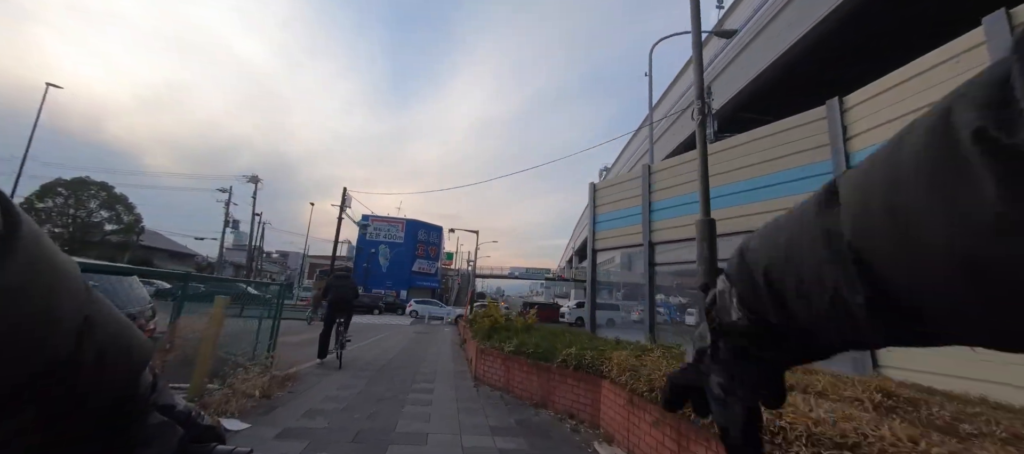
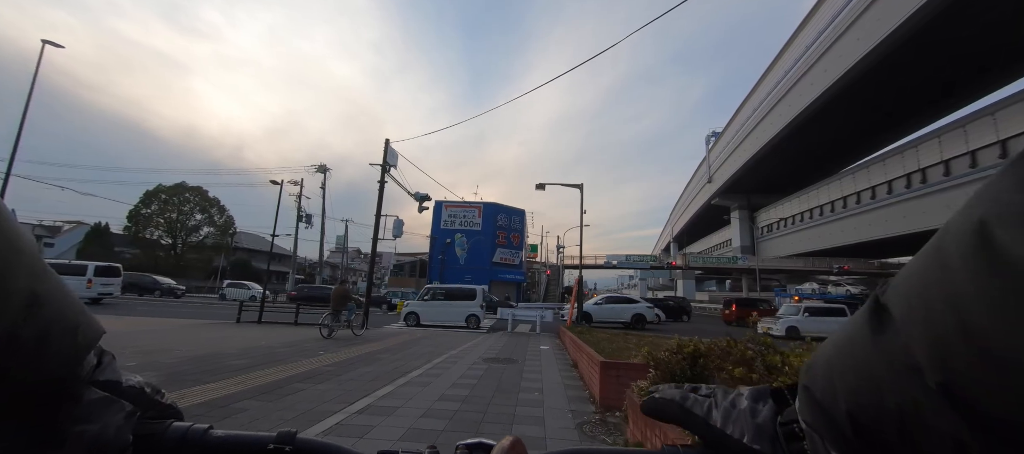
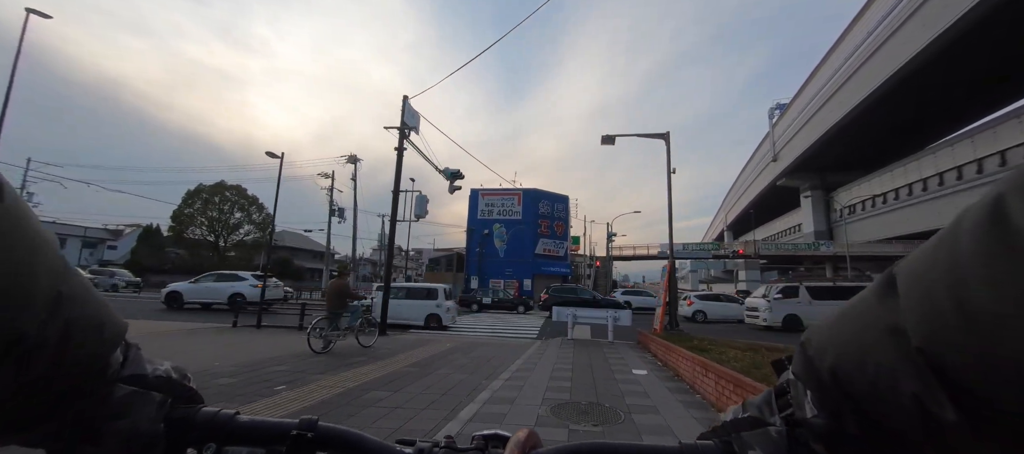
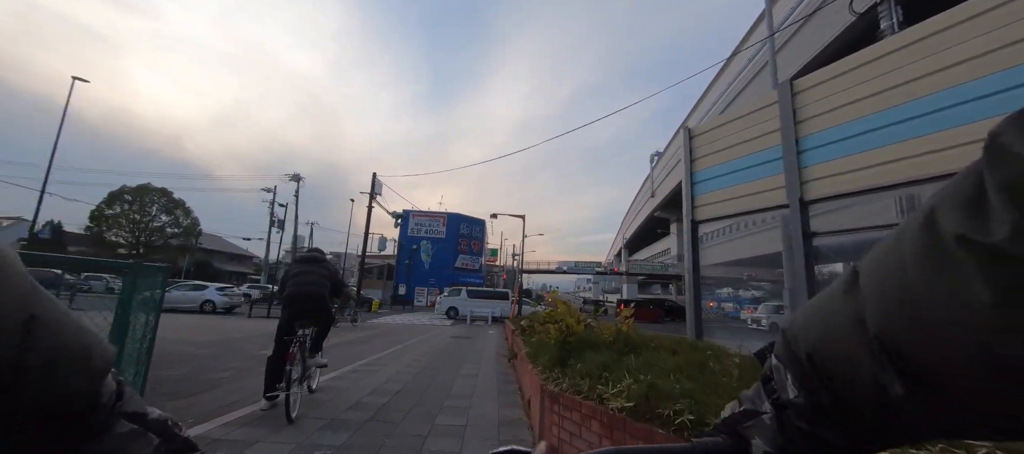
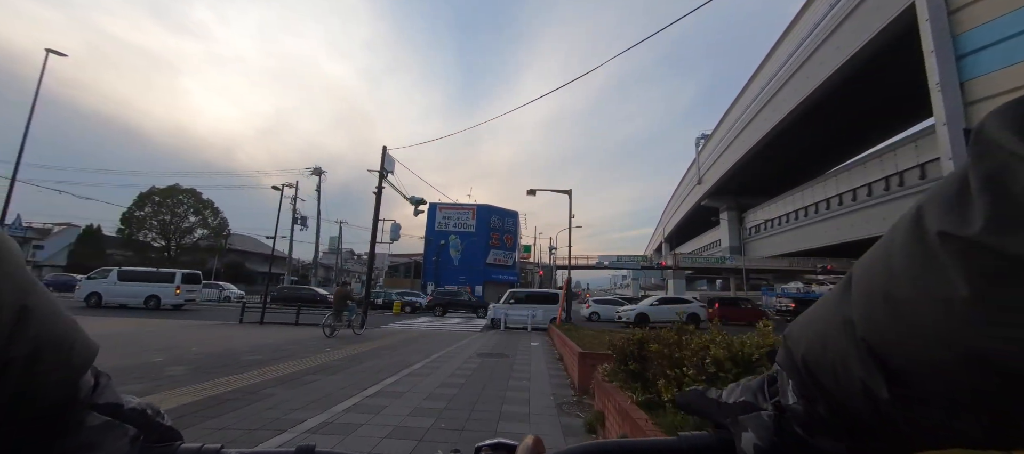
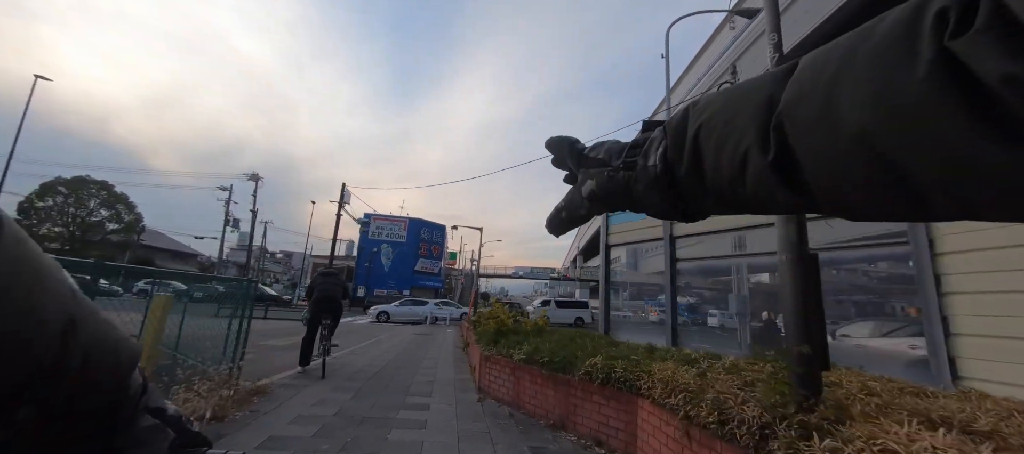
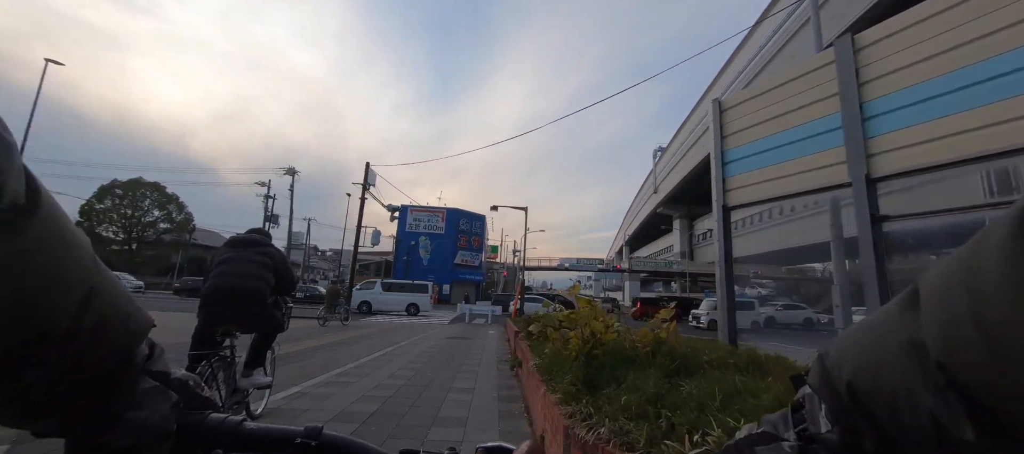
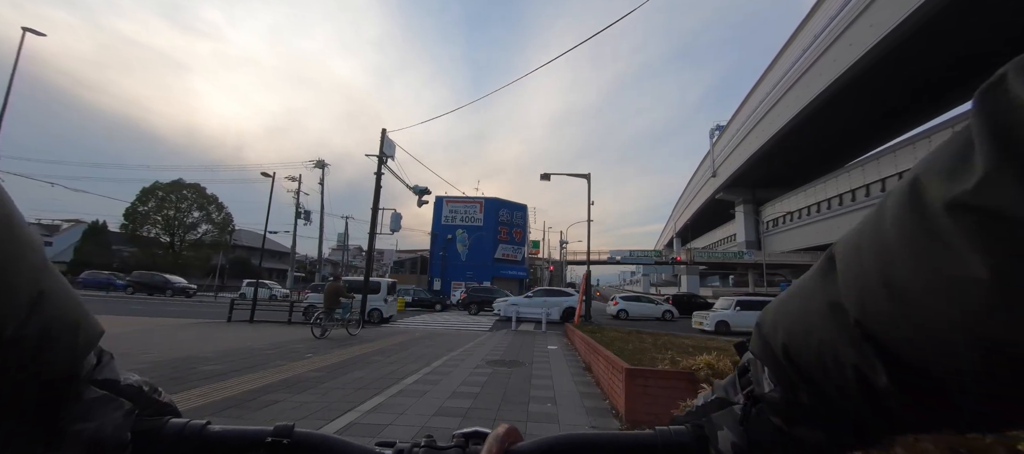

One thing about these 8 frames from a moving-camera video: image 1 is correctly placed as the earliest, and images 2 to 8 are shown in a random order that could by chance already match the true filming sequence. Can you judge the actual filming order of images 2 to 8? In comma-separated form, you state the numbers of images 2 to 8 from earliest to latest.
6, 4, 7, 5, 2, 8, 3
